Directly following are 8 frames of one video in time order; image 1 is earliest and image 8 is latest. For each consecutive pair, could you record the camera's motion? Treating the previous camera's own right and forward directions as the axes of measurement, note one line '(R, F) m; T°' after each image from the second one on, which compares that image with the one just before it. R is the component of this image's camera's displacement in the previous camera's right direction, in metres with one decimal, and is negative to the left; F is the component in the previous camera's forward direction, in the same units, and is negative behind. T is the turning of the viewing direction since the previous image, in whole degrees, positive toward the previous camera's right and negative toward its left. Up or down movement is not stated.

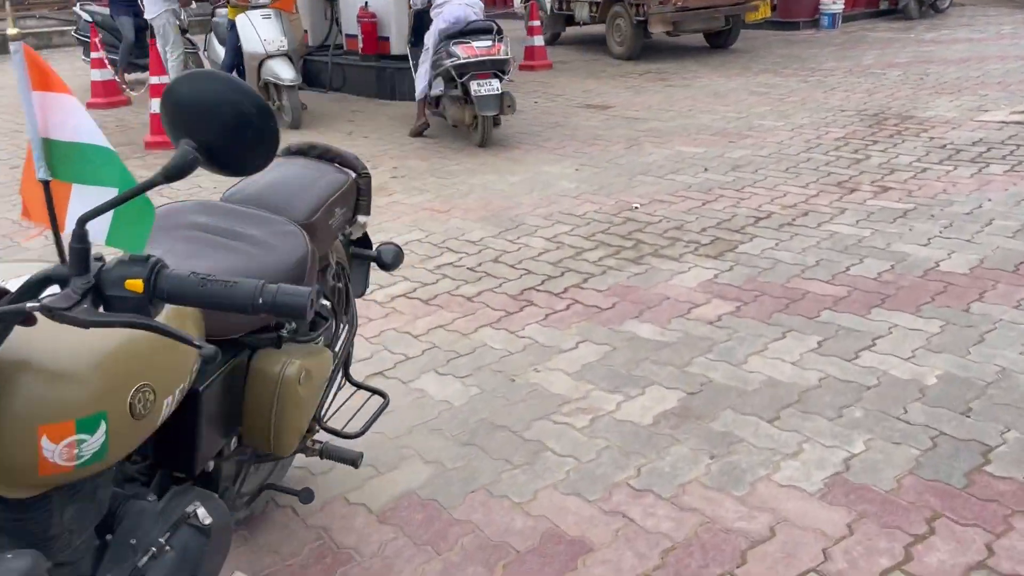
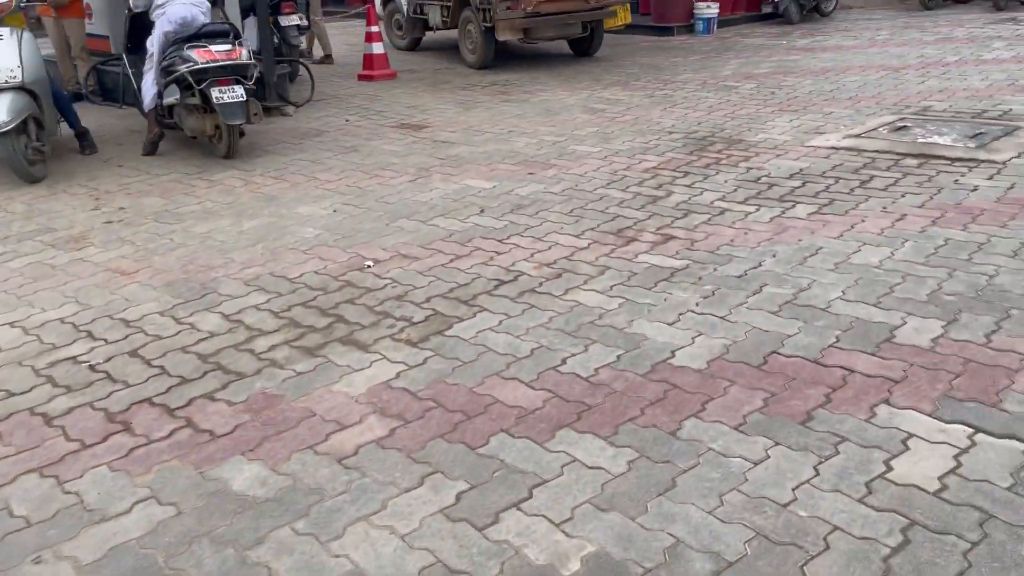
(+1.0, +0.7) m; +5°
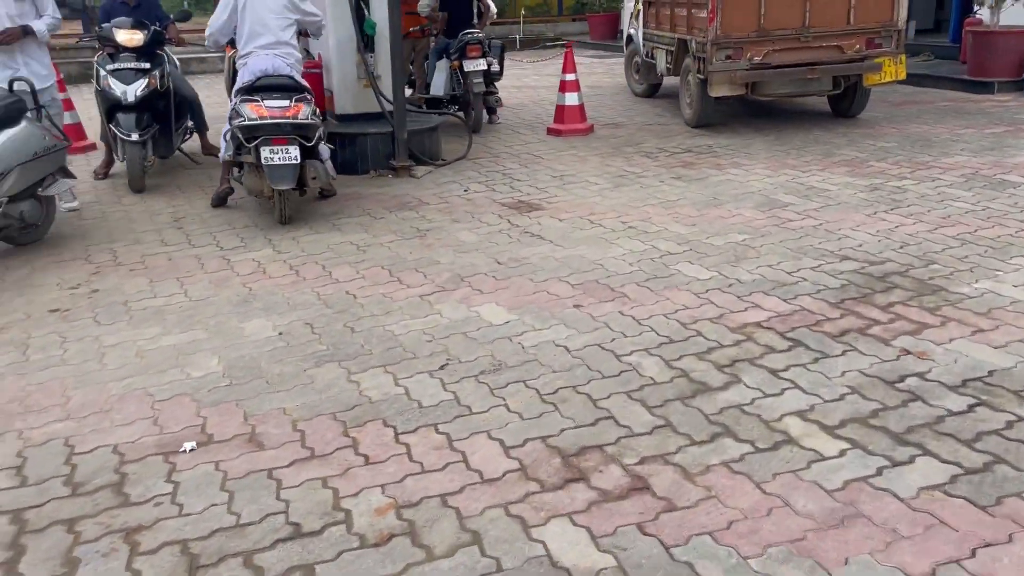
(+1.2, +1.6) m; -22°
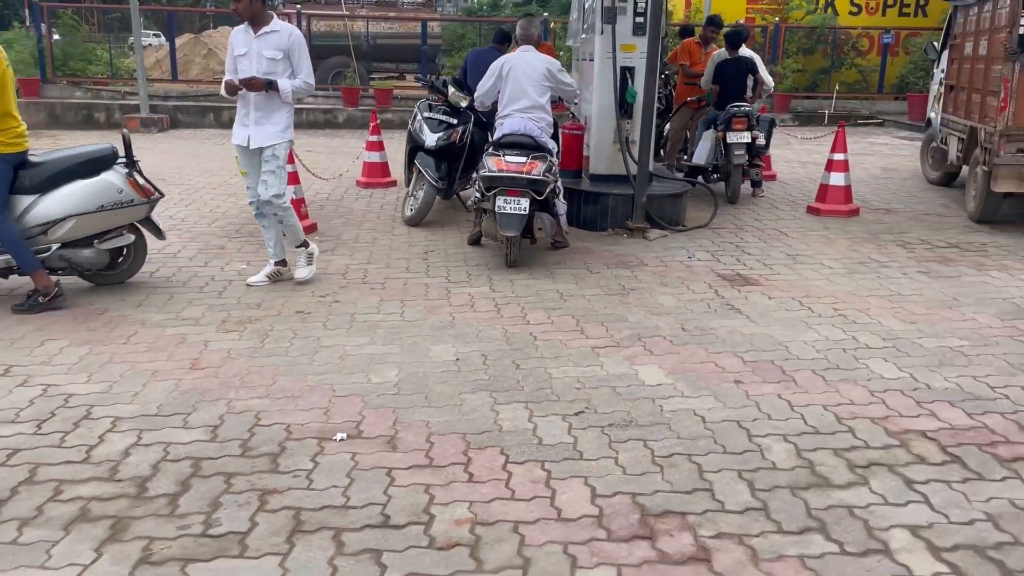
(+0.6, -0.1) m; -20°
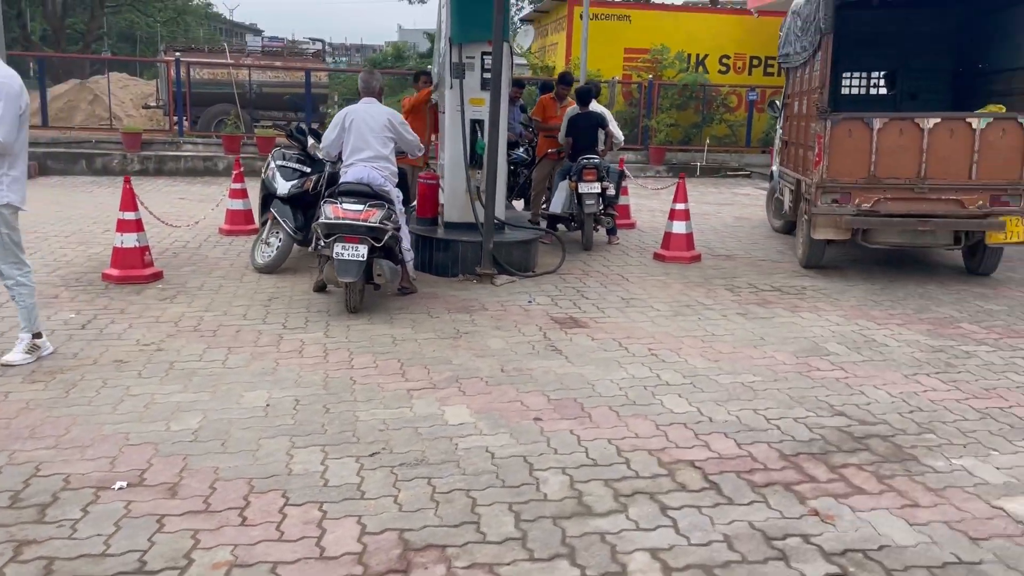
(+0.5, -0.2) m; +6°
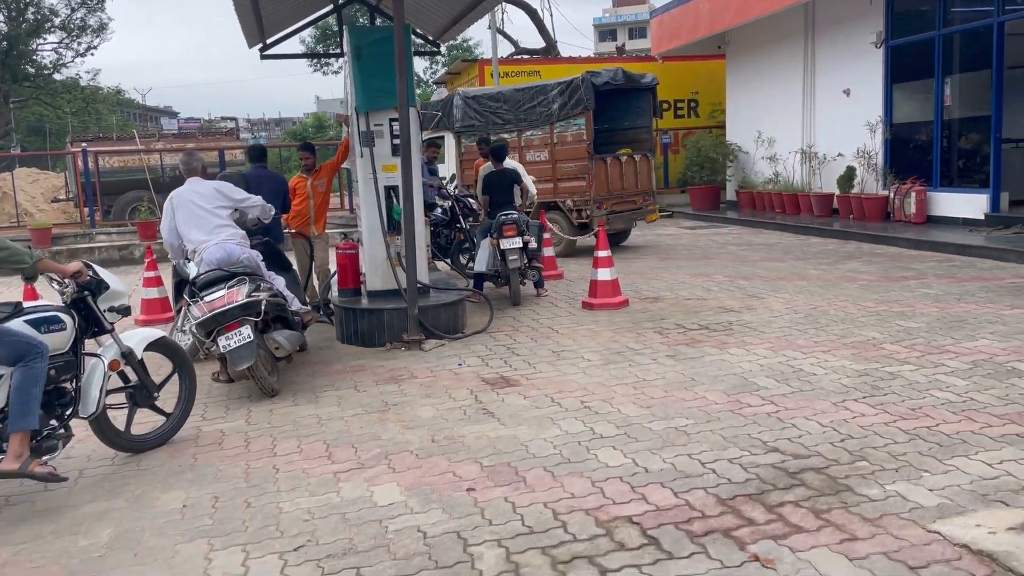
(+0.1, +0.1) m; +4°
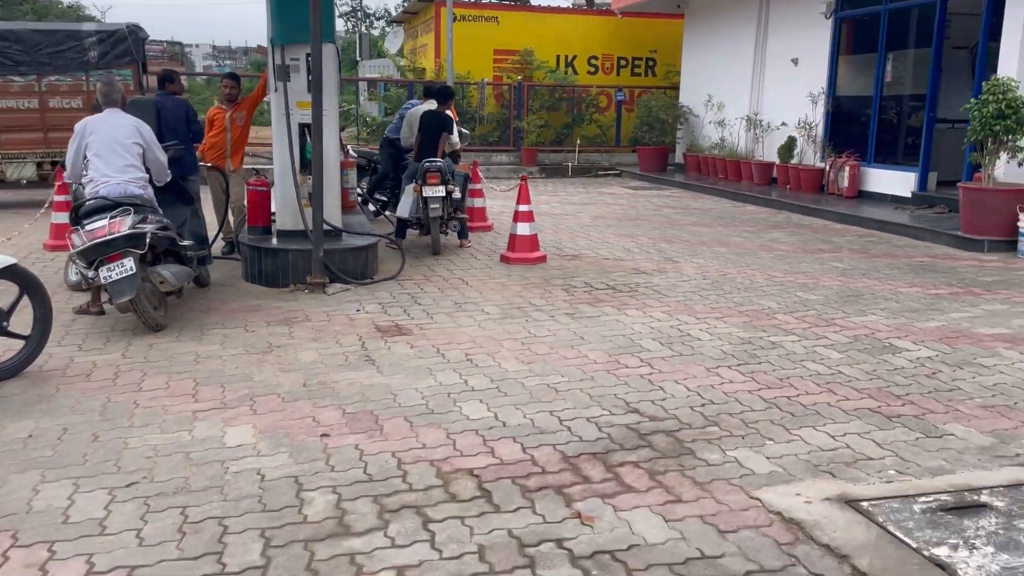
(+0.5, 0.0) m; +3°
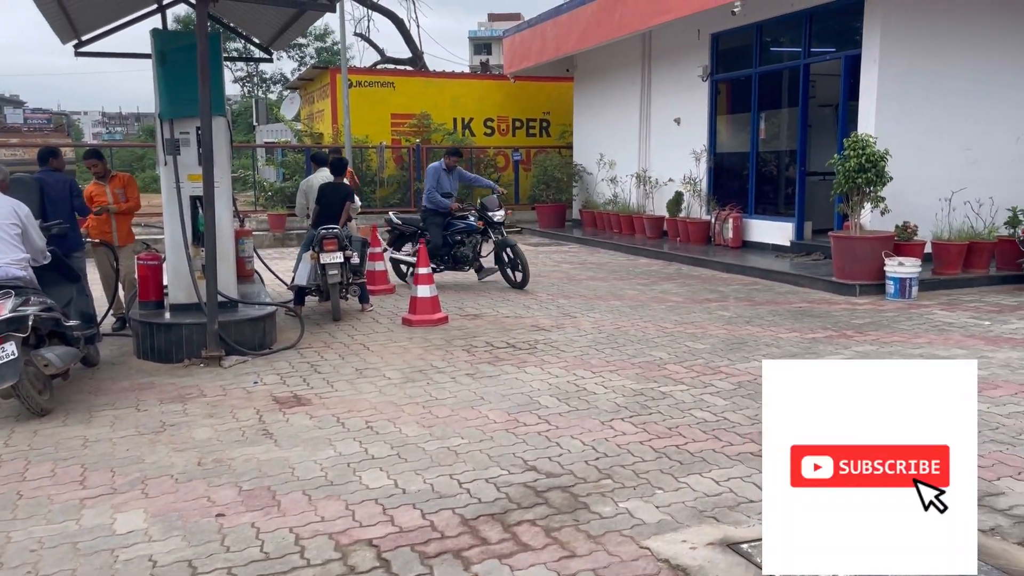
(+0.1, -0.1) m; +6°
